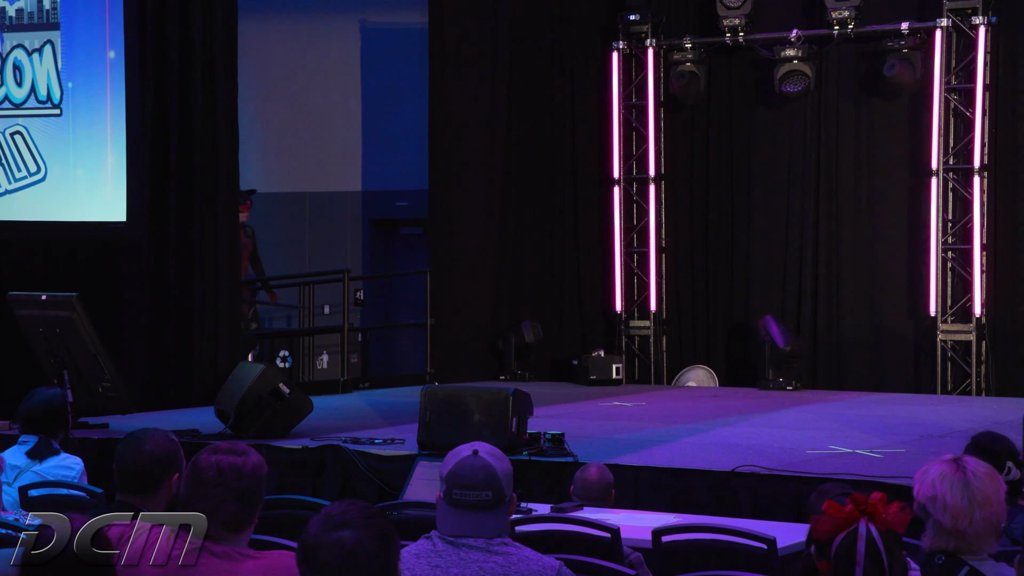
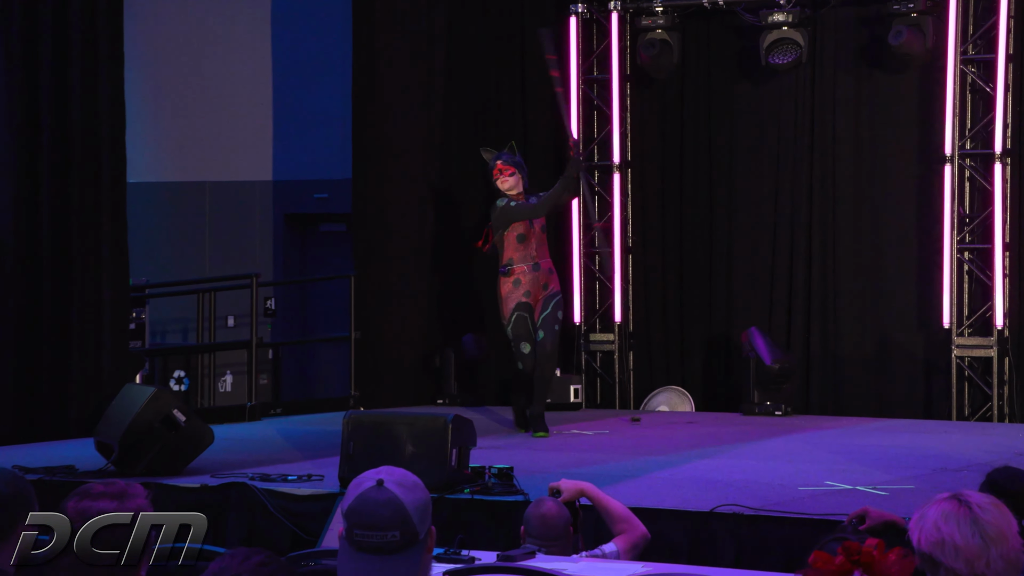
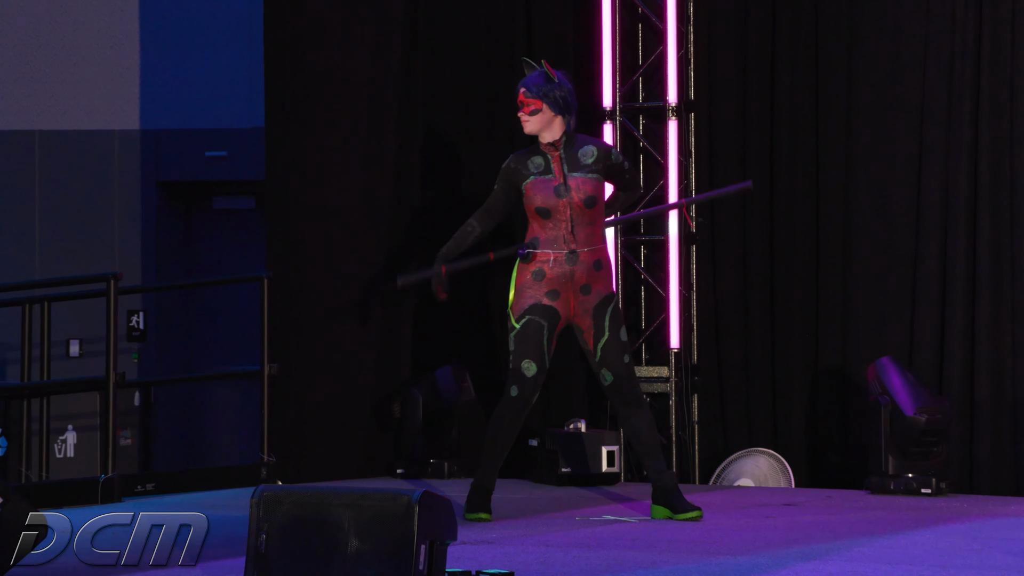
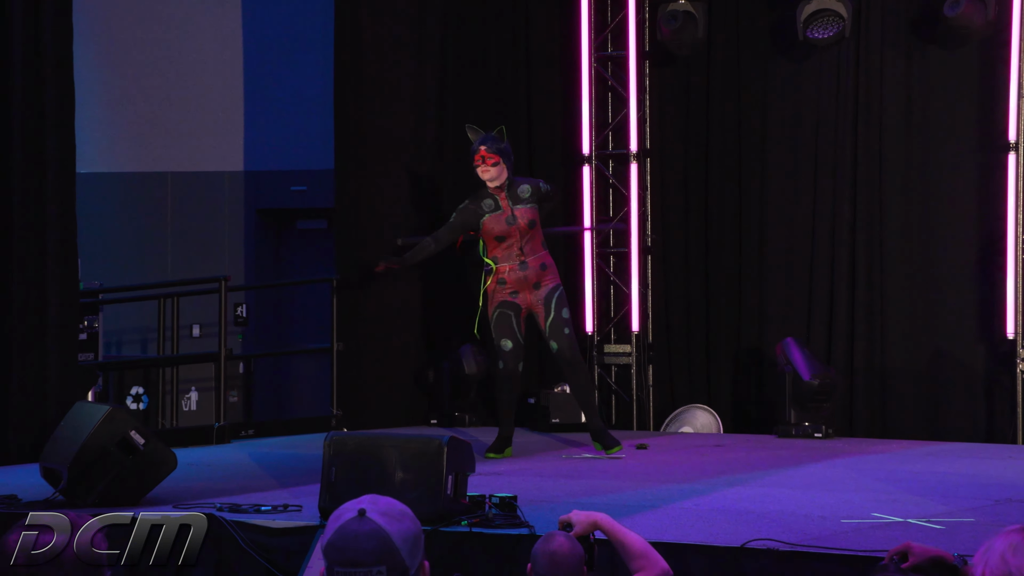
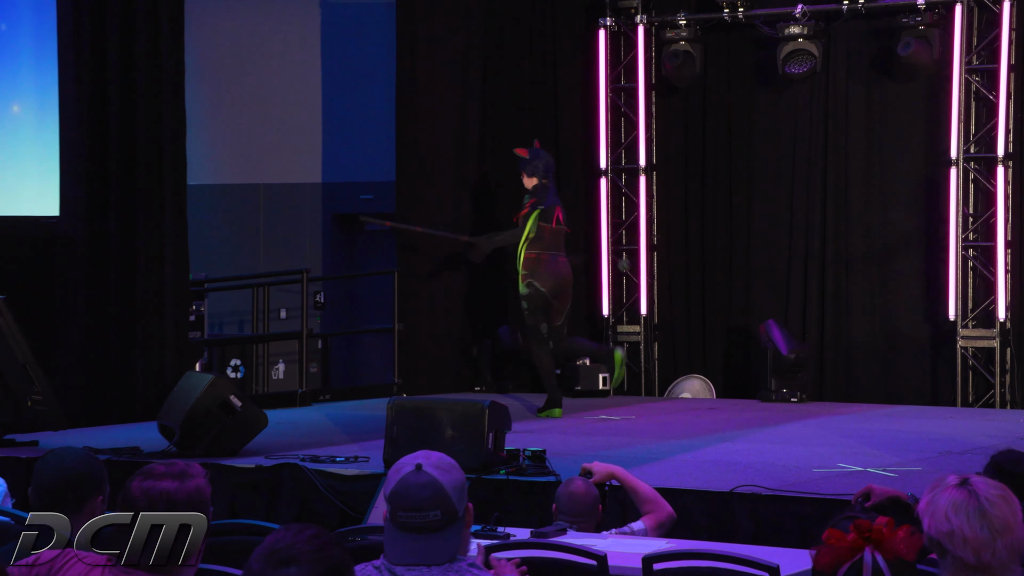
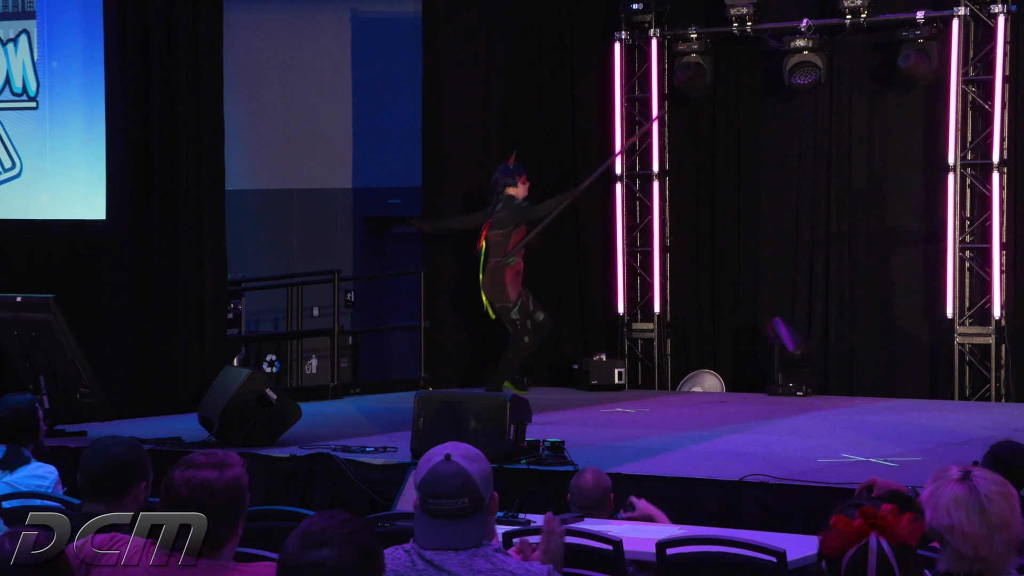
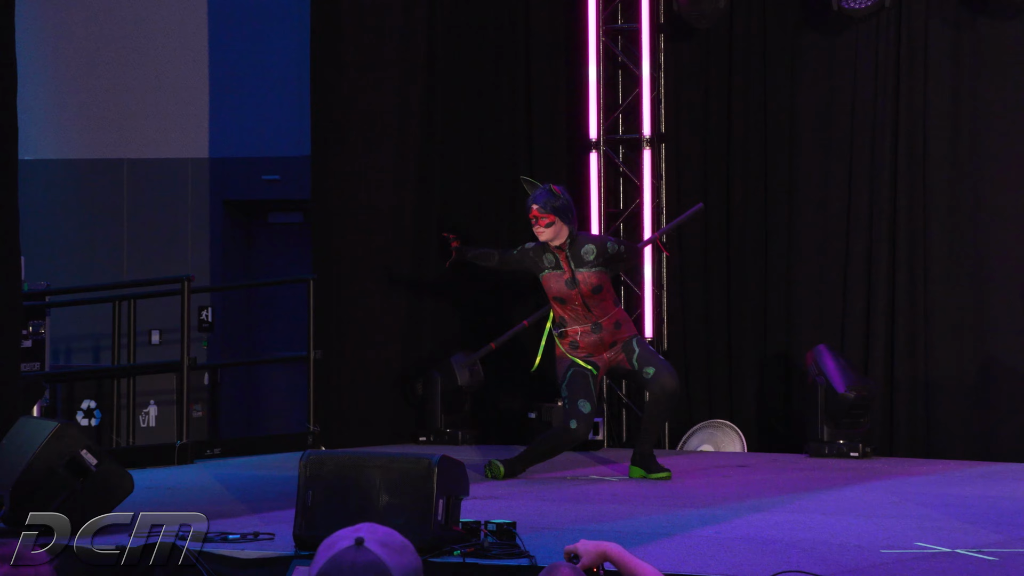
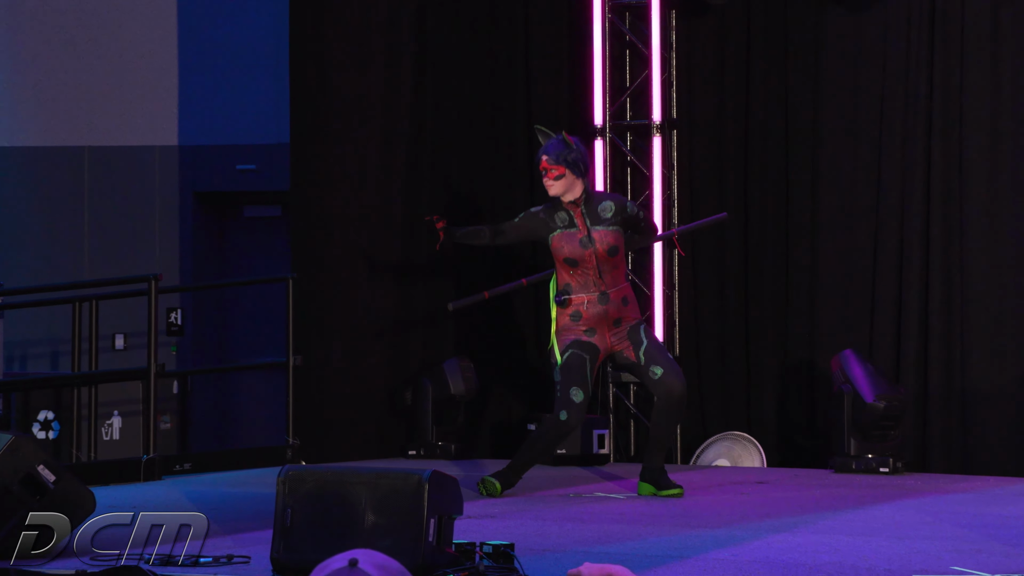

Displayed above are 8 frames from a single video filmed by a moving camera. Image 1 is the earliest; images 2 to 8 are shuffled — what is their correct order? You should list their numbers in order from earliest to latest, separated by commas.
6, 5, 2, 4, 7, 8, 3
